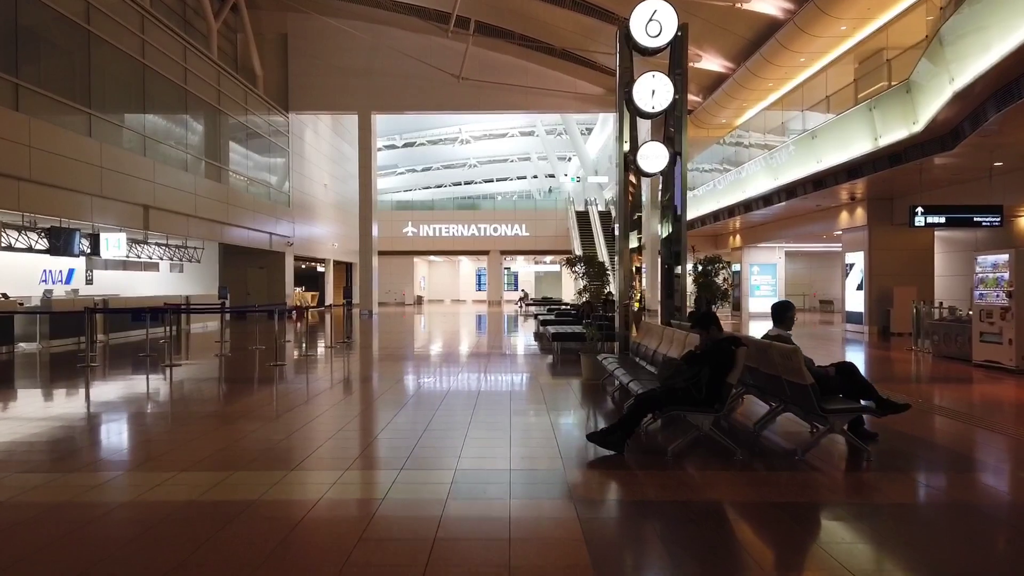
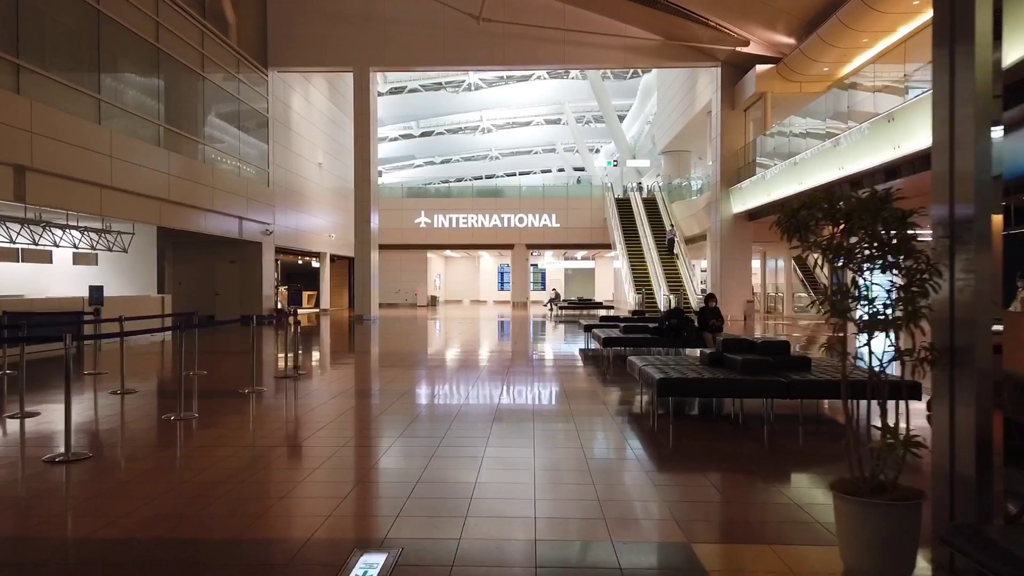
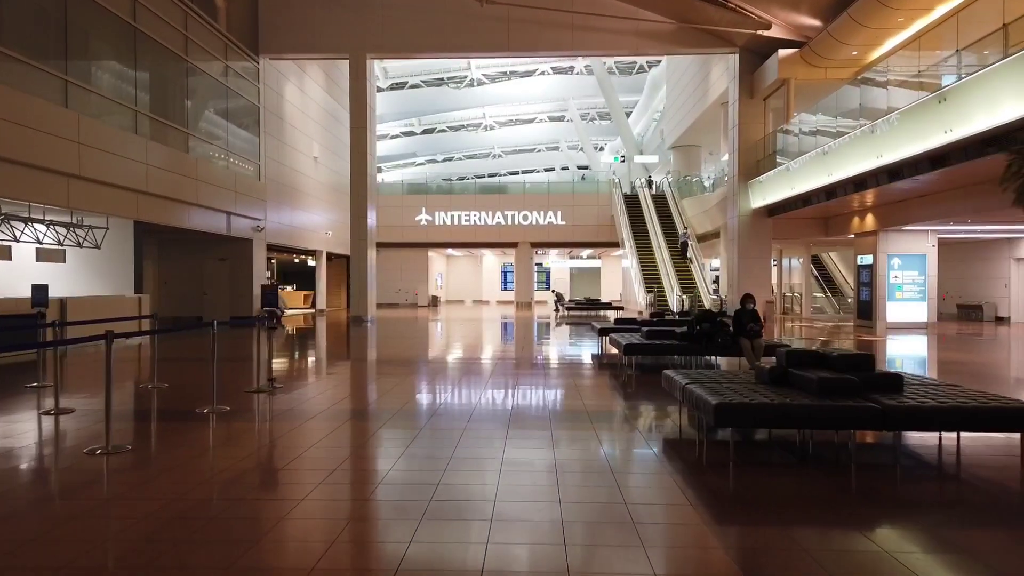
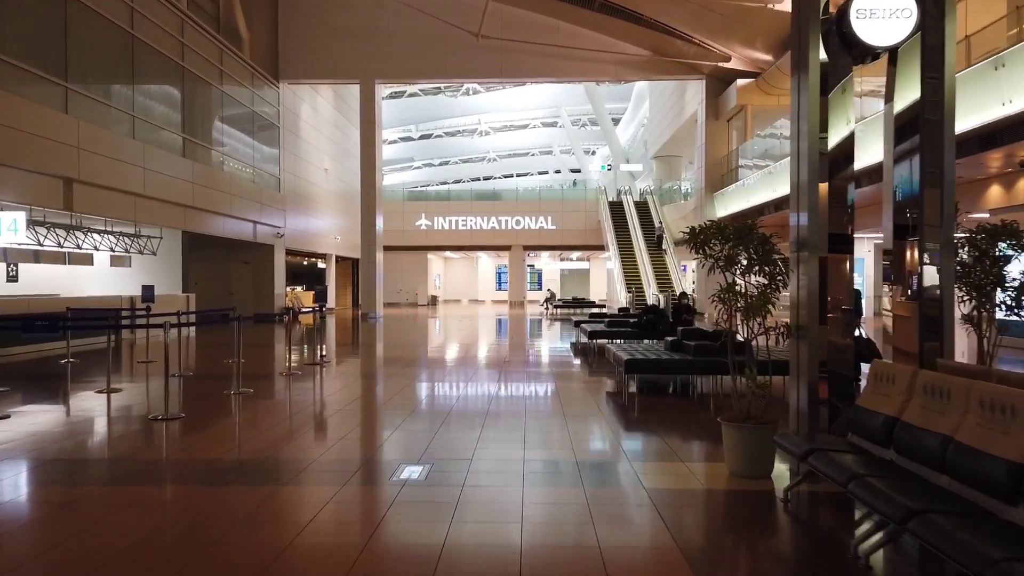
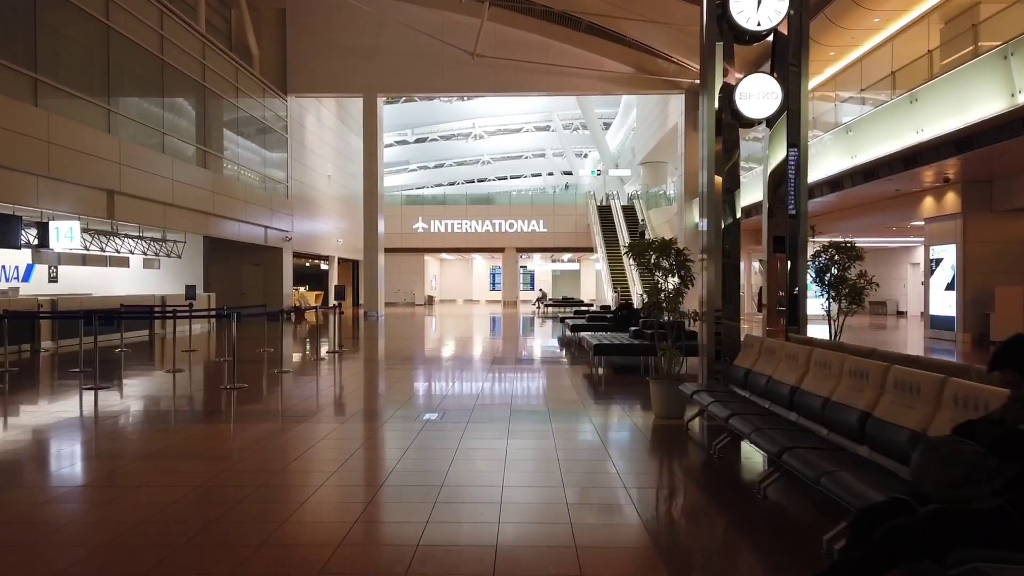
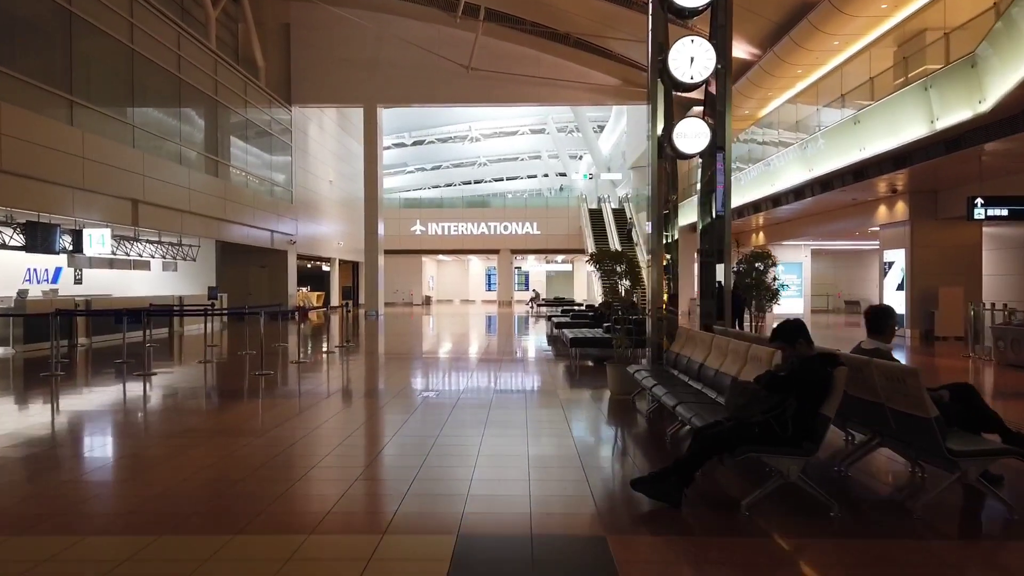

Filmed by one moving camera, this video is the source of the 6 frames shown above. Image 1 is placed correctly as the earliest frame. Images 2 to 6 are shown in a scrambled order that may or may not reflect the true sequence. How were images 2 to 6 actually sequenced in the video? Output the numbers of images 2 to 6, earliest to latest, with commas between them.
6, 5, 4, 2, 3
